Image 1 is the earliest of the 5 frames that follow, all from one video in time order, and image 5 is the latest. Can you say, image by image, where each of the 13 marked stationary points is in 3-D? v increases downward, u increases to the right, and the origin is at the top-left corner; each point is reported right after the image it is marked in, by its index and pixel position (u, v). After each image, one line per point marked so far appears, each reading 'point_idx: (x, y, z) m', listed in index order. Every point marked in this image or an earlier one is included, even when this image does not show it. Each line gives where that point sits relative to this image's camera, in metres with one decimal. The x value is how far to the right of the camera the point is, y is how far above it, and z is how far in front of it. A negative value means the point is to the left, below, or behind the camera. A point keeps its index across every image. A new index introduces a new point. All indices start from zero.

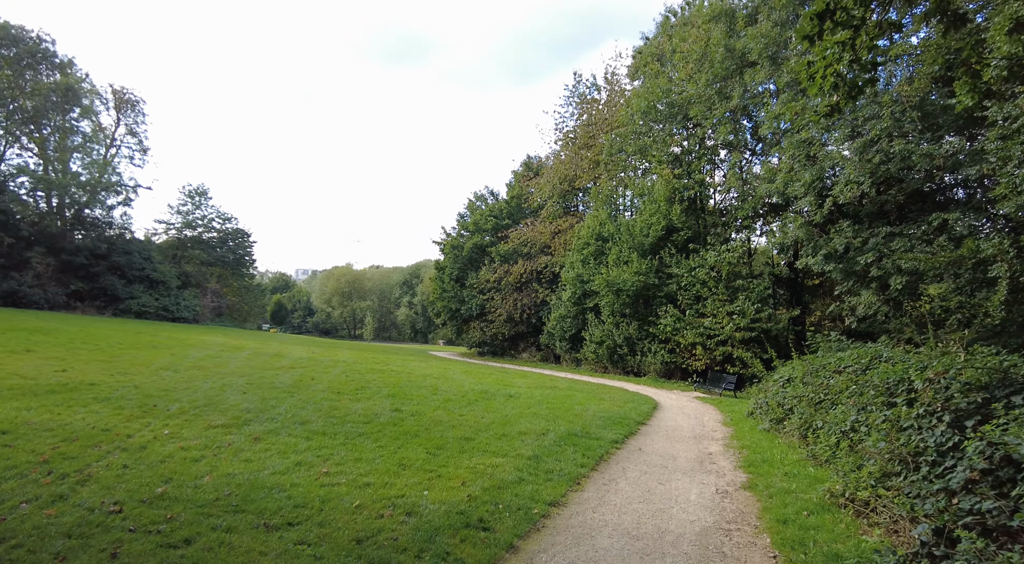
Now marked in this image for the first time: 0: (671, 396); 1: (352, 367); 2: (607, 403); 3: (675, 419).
0: (+4.7, -3.5, +17.6) m
1: (-4.8, -2.5, +17.5) m
2: (+2.2, -2.9, +13.8) m
3: (+3.5, -3.0, +12.7) m
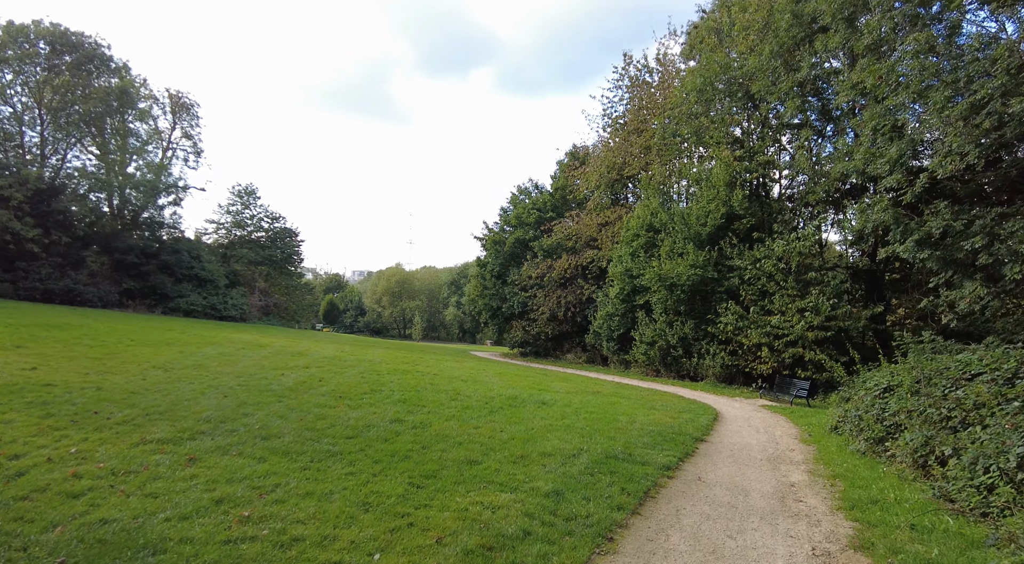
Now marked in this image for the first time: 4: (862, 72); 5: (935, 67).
0: (+5.7, -3.2, +15.4) m
1: (-3.8, -2.3, +16.1) m
2: (+2.9, -2.6, +11.8) m
3: (+4.1, -2.7, +10.6) m
4: (+10.6, +6.4, +17.7) m
5: (+11.1, +5.6, +15.2) m
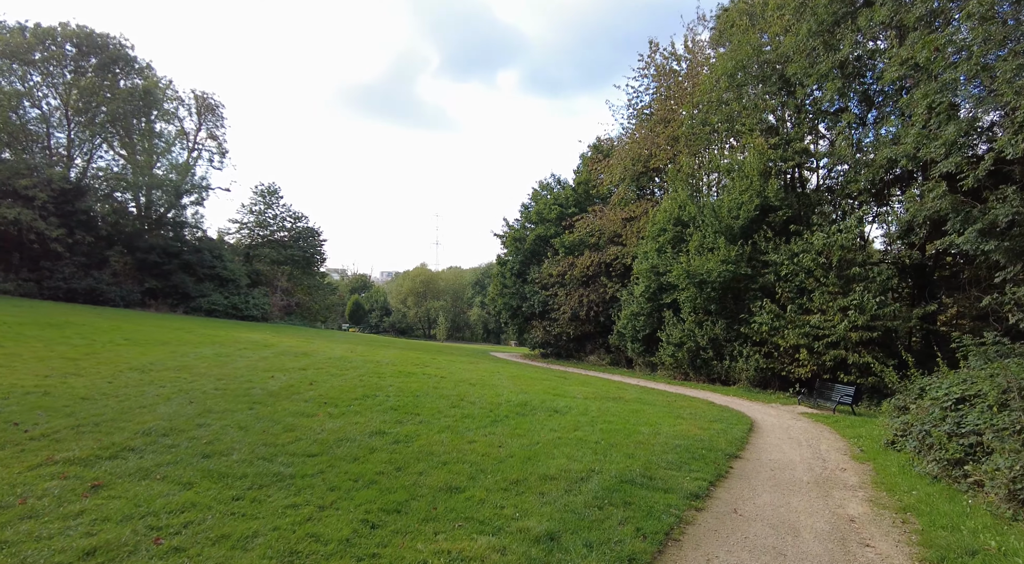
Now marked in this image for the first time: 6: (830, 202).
0: (+6.1, -3.1, +14.0) m
1: (-3.4, -2.2, +15.1) m
2: (+3.1, -2.5, +10.5) m
3: (+4.3, -2.6, +9.3) m
4: (+11.0, +6.5, +16.1) m
5: (+11.4, +5.7, +13.6) m
6: (+10.8, +2.7, +20.0) m
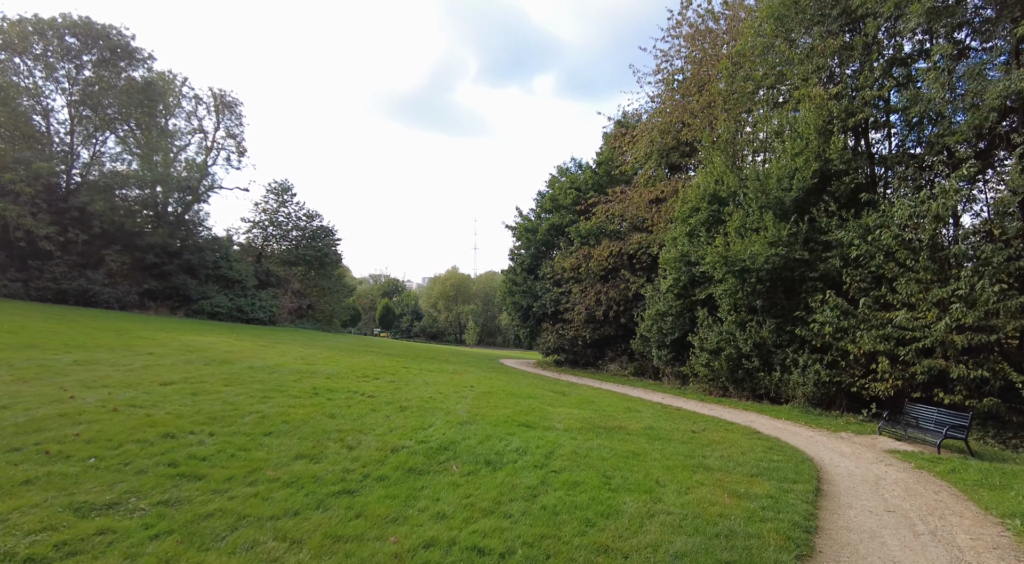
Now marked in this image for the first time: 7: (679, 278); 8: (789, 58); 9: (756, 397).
0: (+5.3, -2.8, +9.6) m
1: (-4.0, -1.9, +11.4) m
2: (+2.1, -2.2, +6.4) m
3: (+3.2, -2.2, +5.0) m
4: (+10.4, +6.9, +11.4) m
5: (+10.6, +6.1, +8.9) m
6: (+10.5, +3.1, +15.3) m
7: (+5.5, +0.1, +19.1) m
8: (+8.4, +6.8, +17.7) m
9: (+7.2, -3.4, +17.2) m
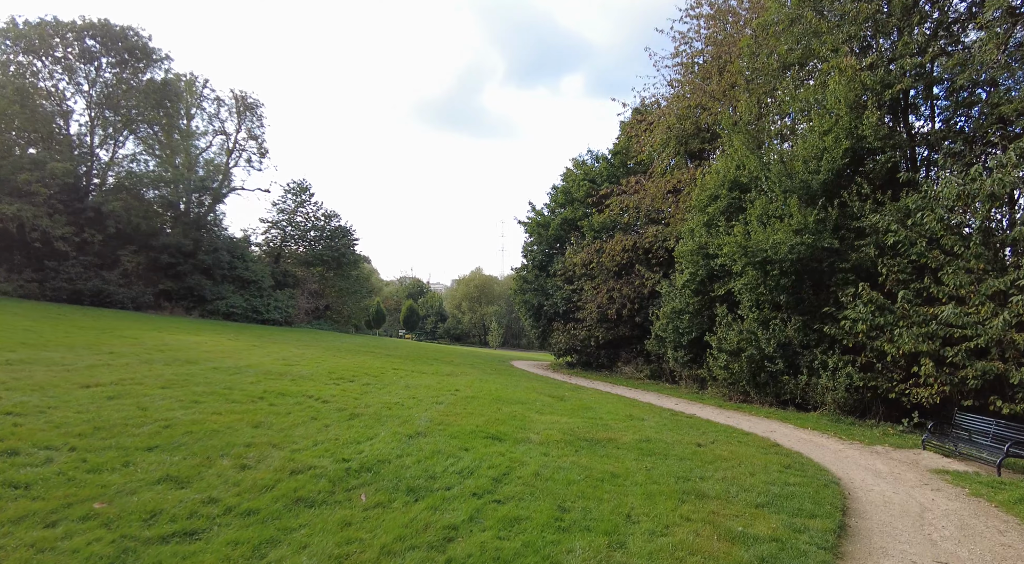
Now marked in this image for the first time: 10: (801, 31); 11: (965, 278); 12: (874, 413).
0: (+4.9, -2.6, +8.0) m
1: (-4.3, -1.8, +10.3) m
2: (+1.6, -2.0, +4.9) m
3: (+2.6, -2.0, +3.6) m
4: (+10.0, +7.1, +9.6) m
5: (+10.1, +6.3, +7.1) m
6: (+10.4, +3.2, +13.4) m
7: (+5.5, +0.3, +17.5) m
8: (+8.4, +7.0, +16.0) m
9: (+7.2, -3.2, +15.5) m
10: (+8.2, +7.1, +16.5) m
11: (+8.7, +0.1, +11.2) m
12: (+8.3, -3.0, +13.4) m
